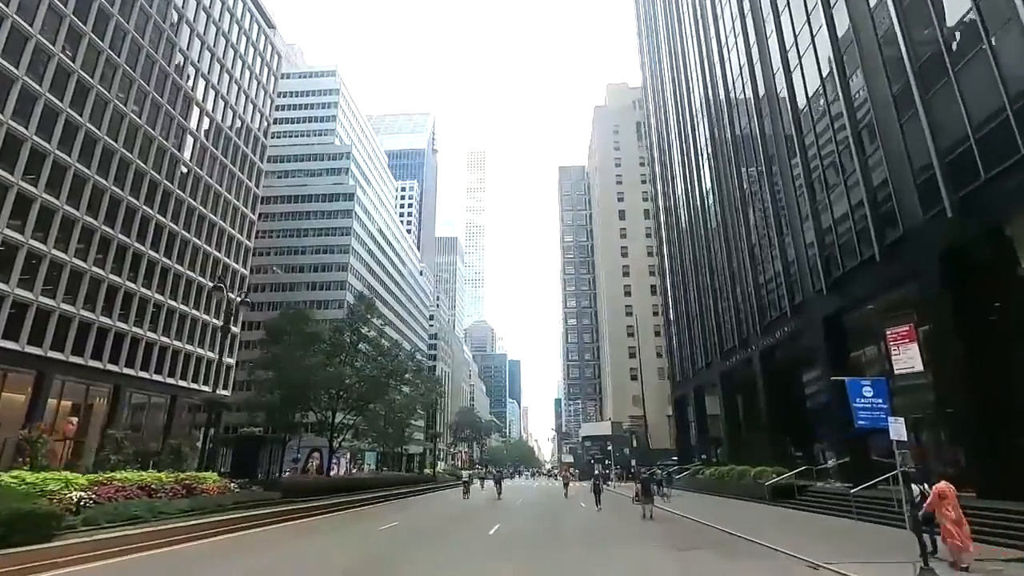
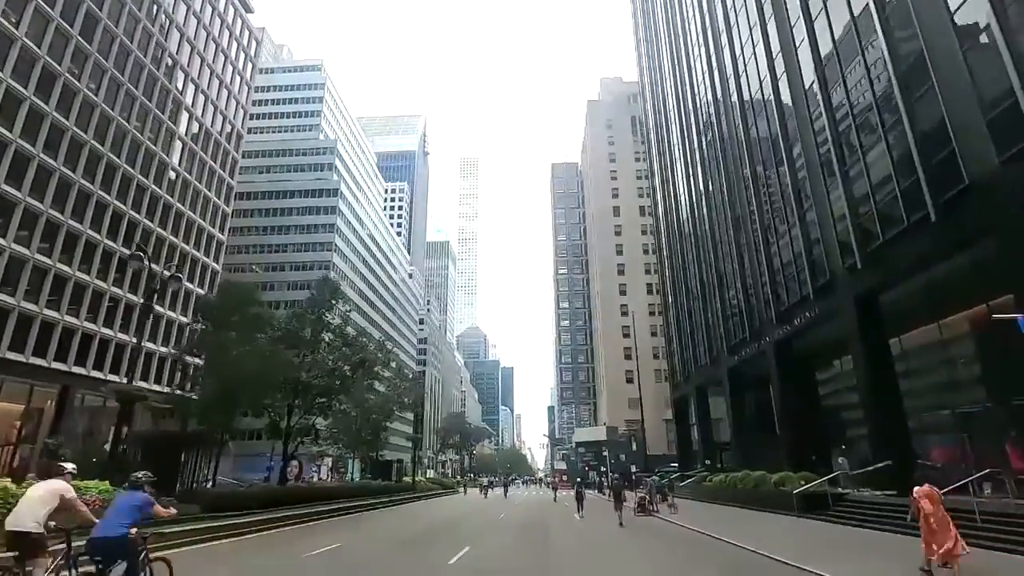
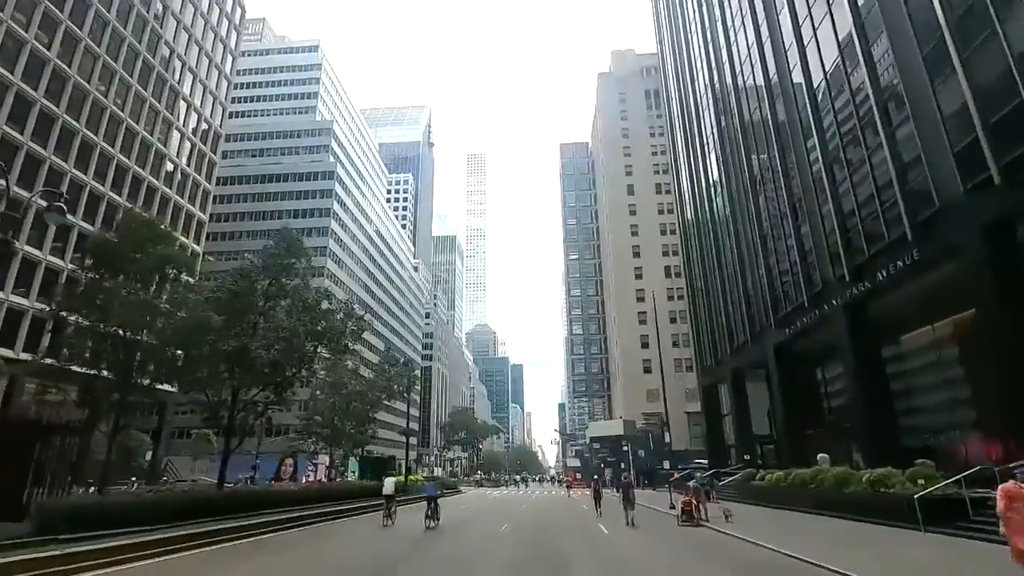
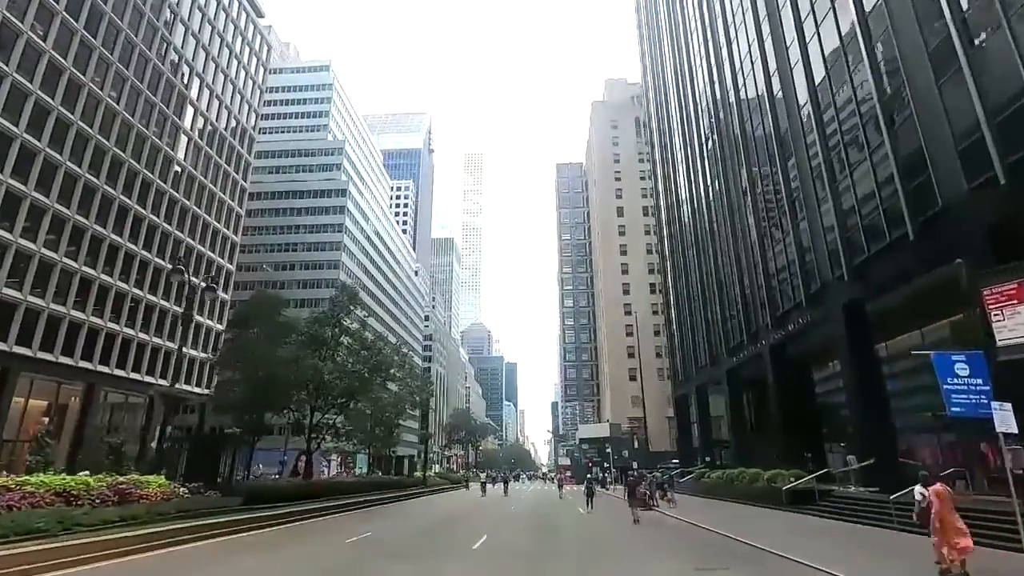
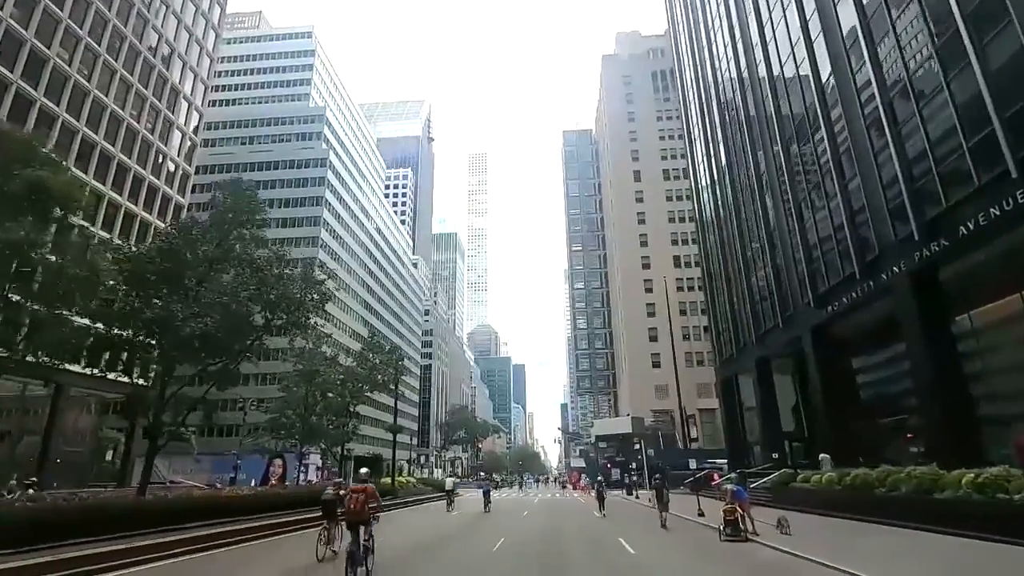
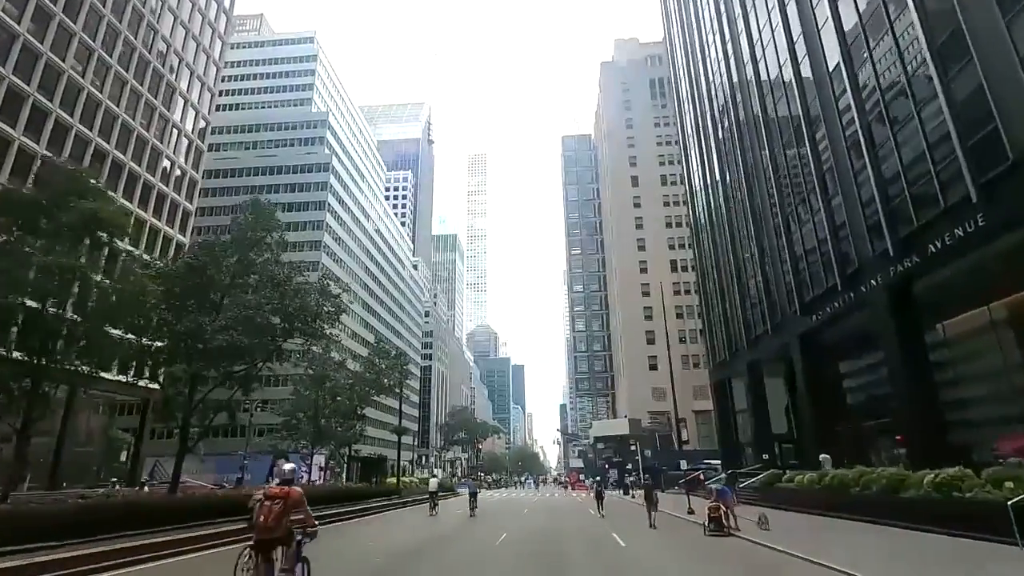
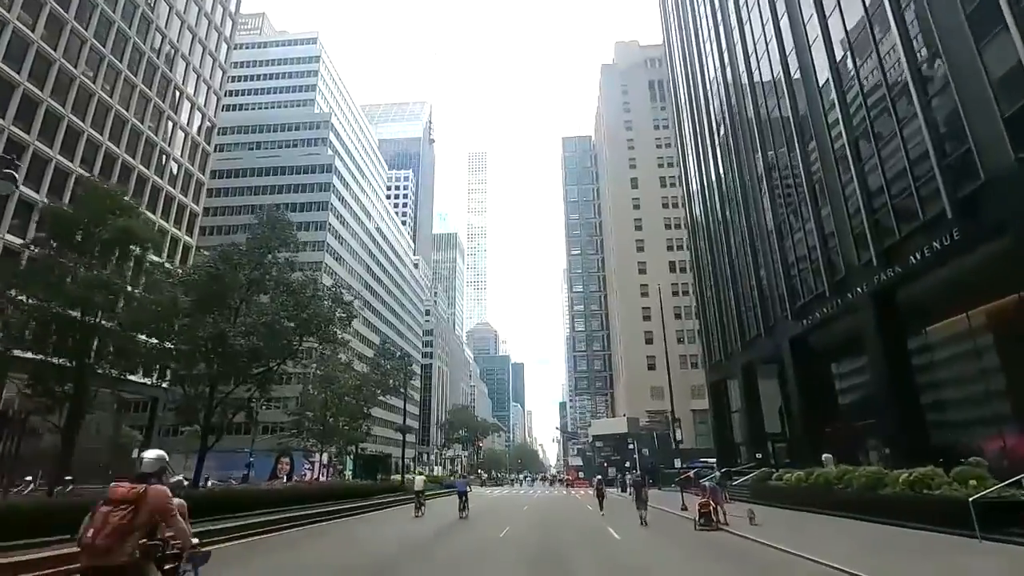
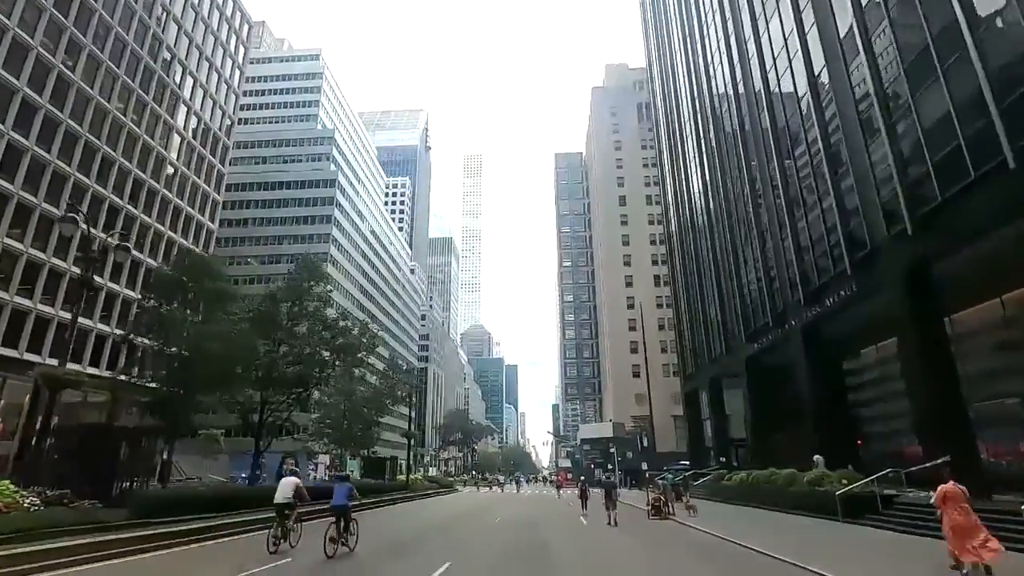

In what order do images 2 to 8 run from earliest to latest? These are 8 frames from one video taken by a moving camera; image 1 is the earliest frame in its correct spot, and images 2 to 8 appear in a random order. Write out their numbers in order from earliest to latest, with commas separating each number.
4, 2, 8, 3, 7, 6, 5
